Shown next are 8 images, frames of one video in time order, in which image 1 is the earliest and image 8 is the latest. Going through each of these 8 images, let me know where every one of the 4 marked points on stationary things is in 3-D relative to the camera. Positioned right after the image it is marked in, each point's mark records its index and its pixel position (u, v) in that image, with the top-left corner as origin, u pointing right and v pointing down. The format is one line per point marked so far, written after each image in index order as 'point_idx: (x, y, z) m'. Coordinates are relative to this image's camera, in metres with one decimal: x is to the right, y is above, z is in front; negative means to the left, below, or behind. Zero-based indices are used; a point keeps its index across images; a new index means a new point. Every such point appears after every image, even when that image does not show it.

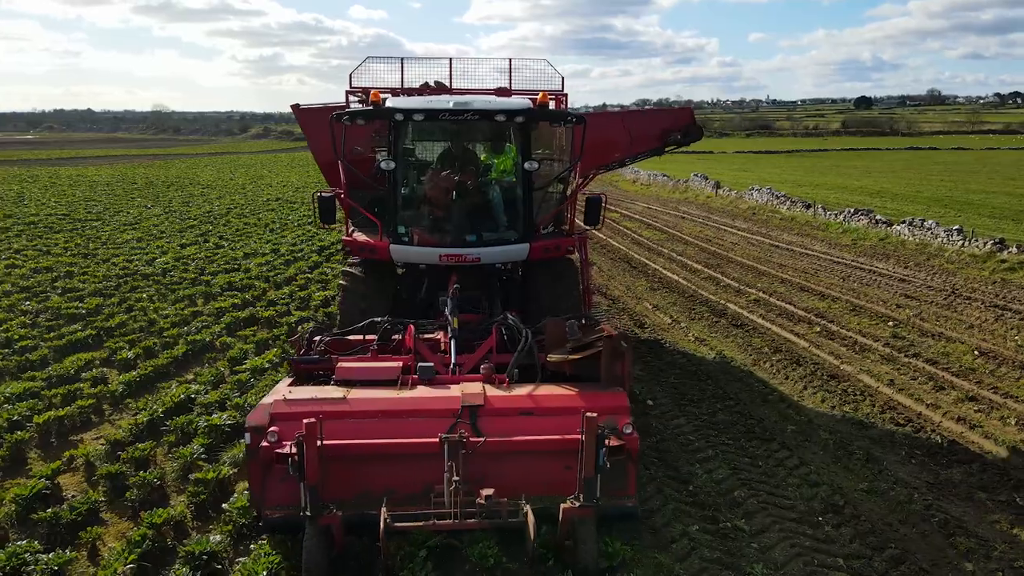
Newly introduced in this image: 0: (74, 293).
0: (-7.9, -0.1, +13.2) m
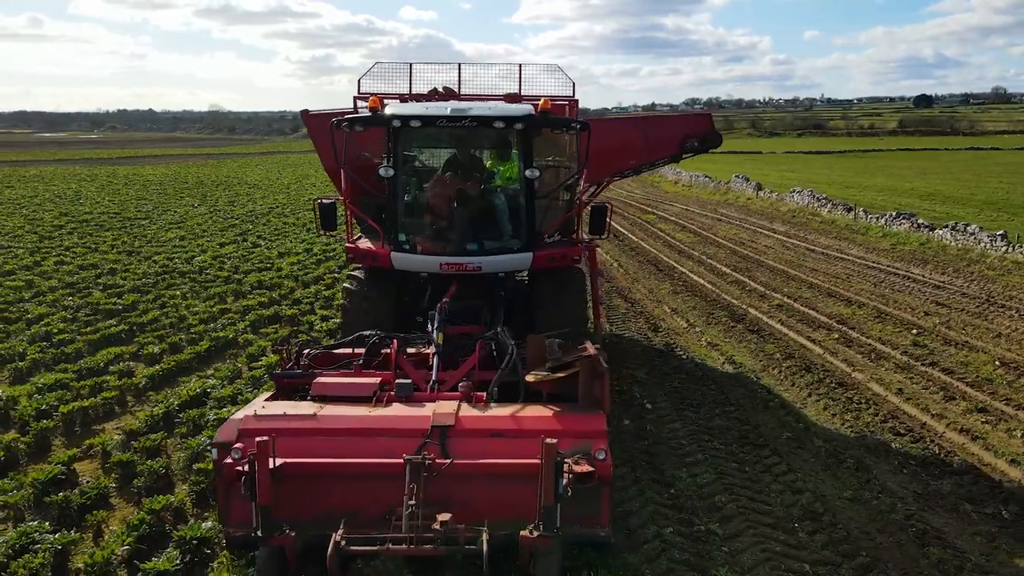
0: (-7.5, 0.0, +13.9) m
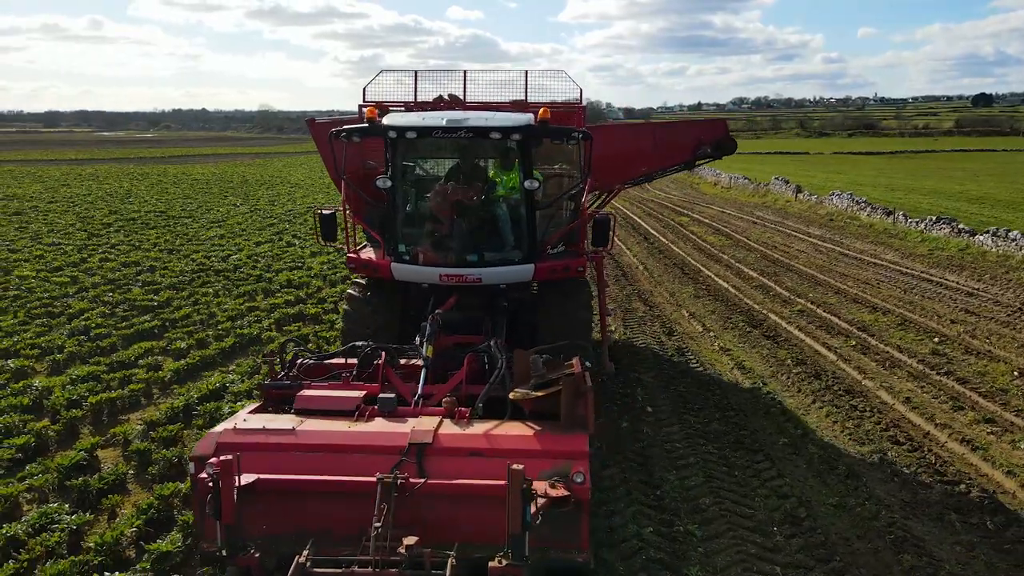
0: (-7.1, +0.1, +14.5) m
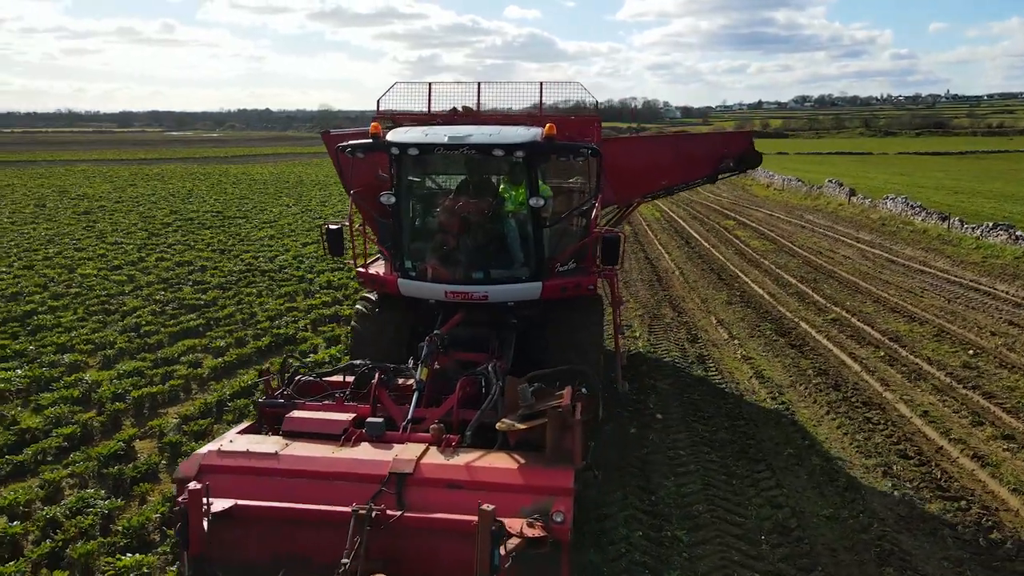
0: (-6.5, +0.1, +15.3) m
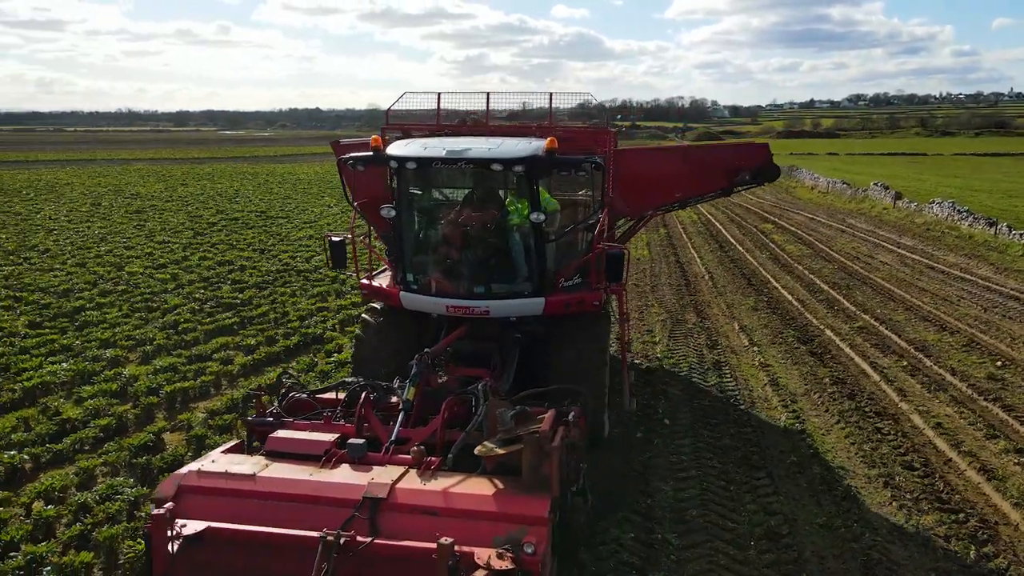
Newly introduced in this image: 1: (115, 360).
0: (-5.9, +0.1, +15.9) m
1: (-5.7, -1.0, +10.5) m
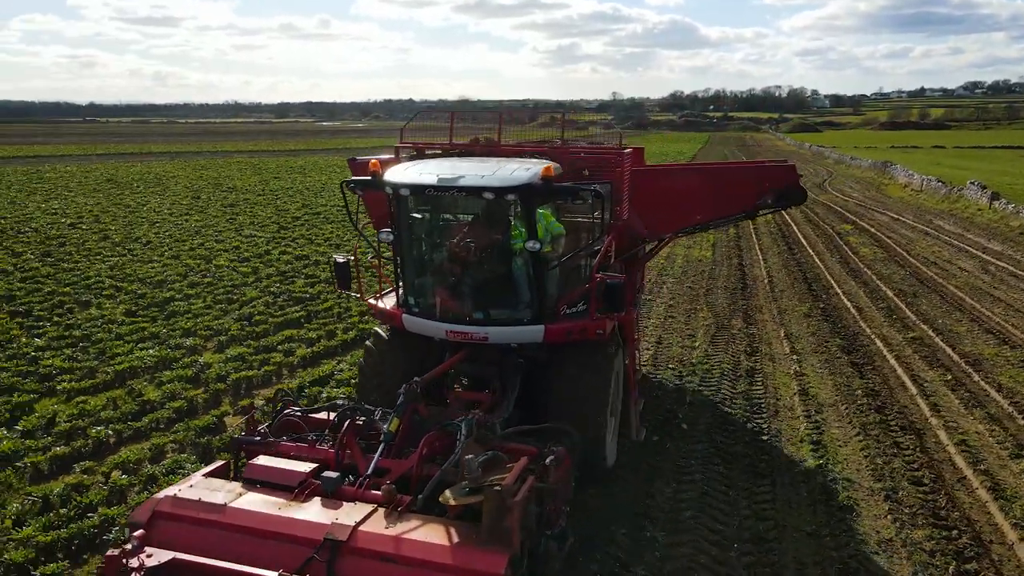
0: (-4.7, +0.2, +17.1) m
1: (-5.1, -1.0, +11.7) m
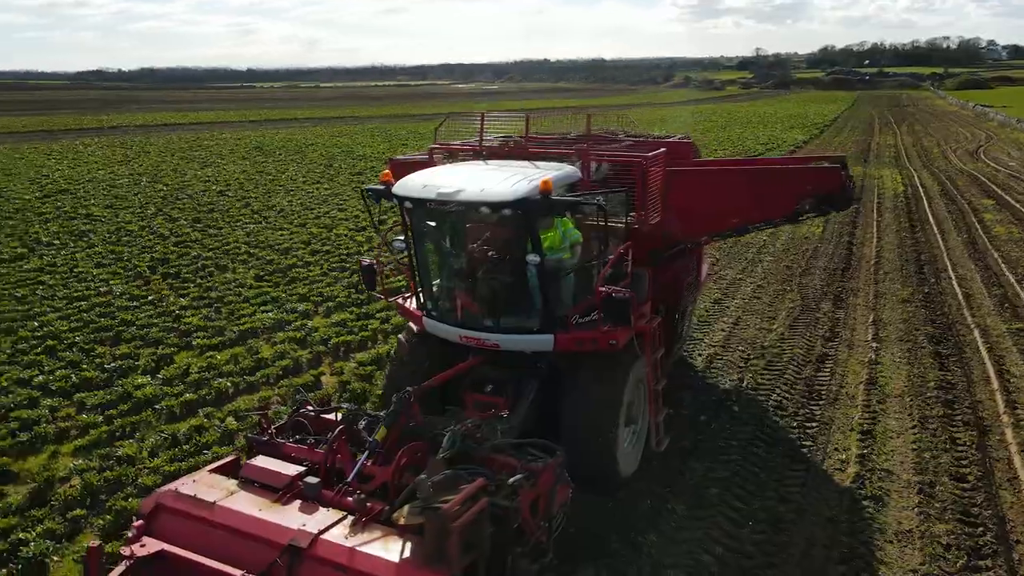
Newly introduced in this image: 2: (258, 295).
0: (-2.3, +1.0, +18.5) m
1: (-3.7, -0.4, +13.2) m
2: (-5.0, -0.1, +14.3) m
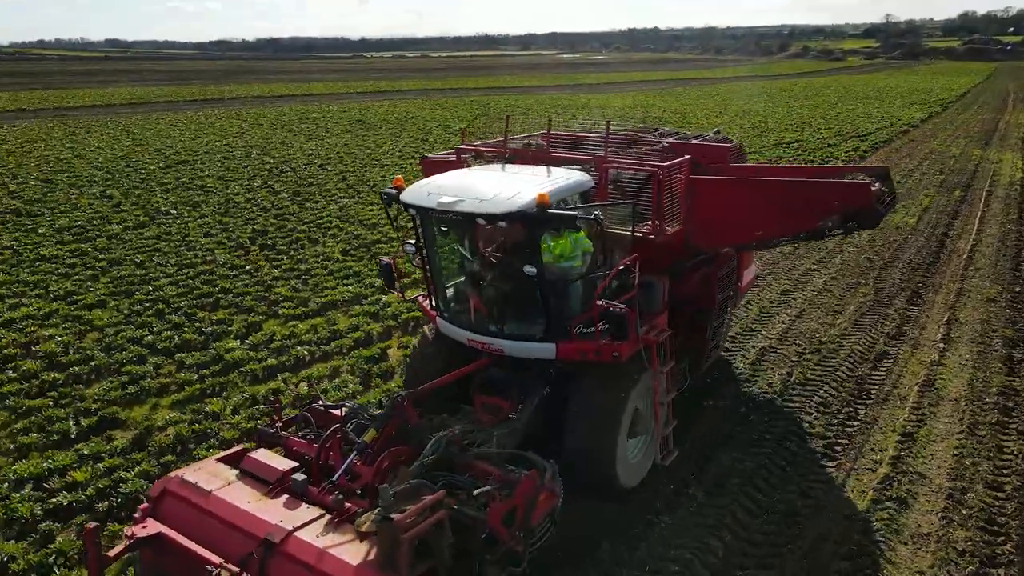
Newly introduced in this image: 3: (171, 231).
0: (-0.4, +1.6, +19.1) m
1: (-2.5, 0.0, +14.2) m
2: (-3.6, +0.4, +15.4) m
3: (-8.9, +1.5, +19.1) m
